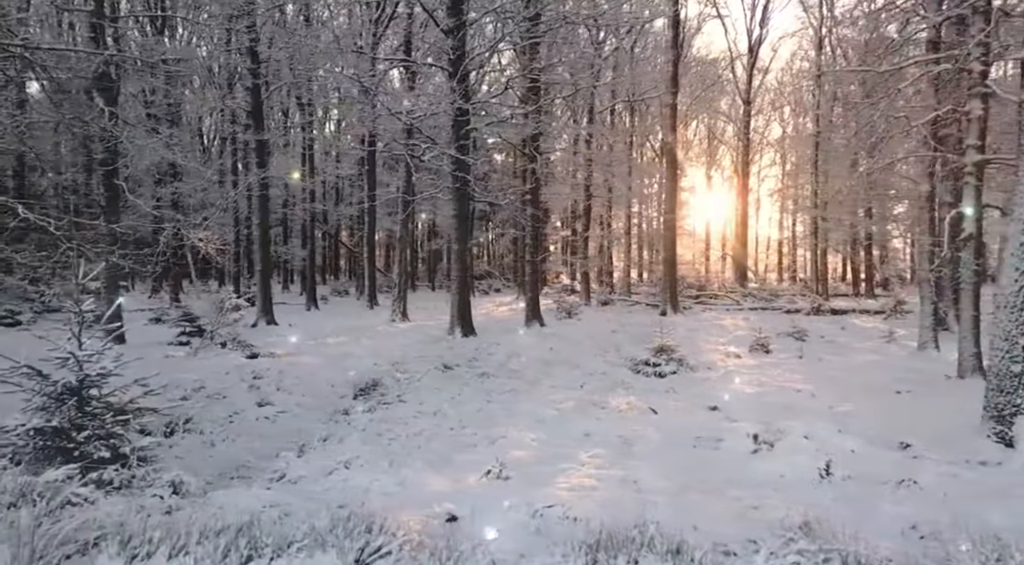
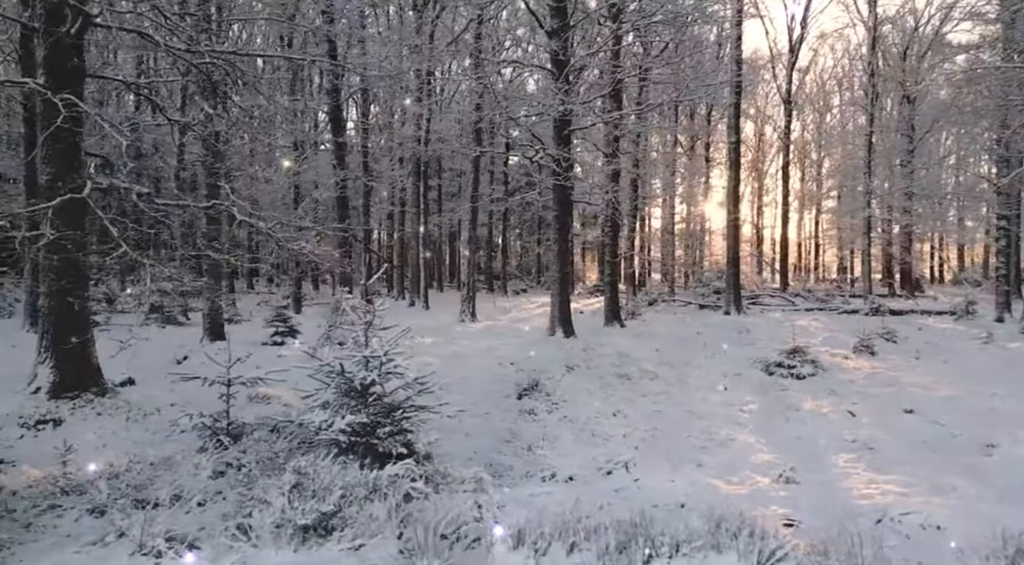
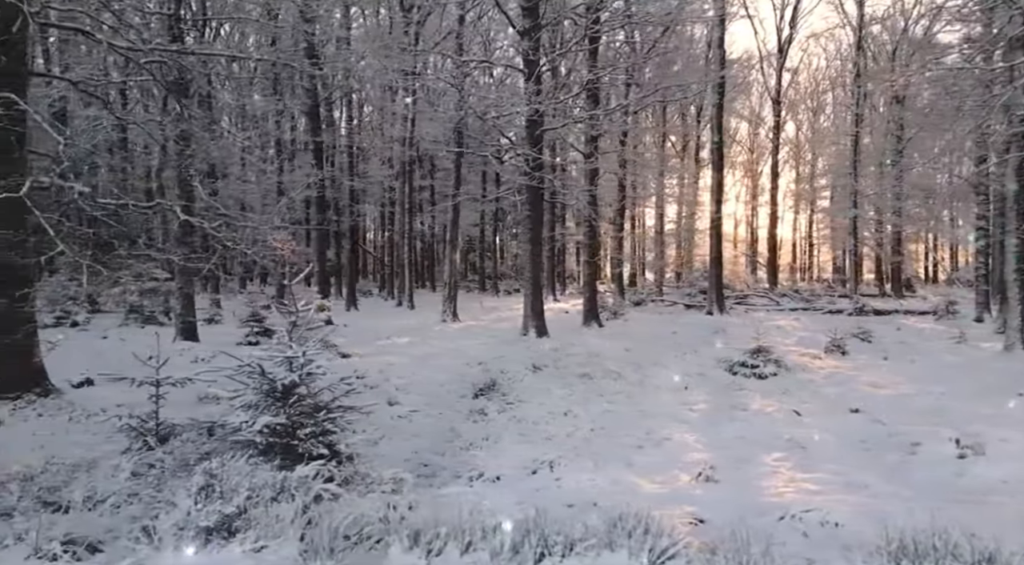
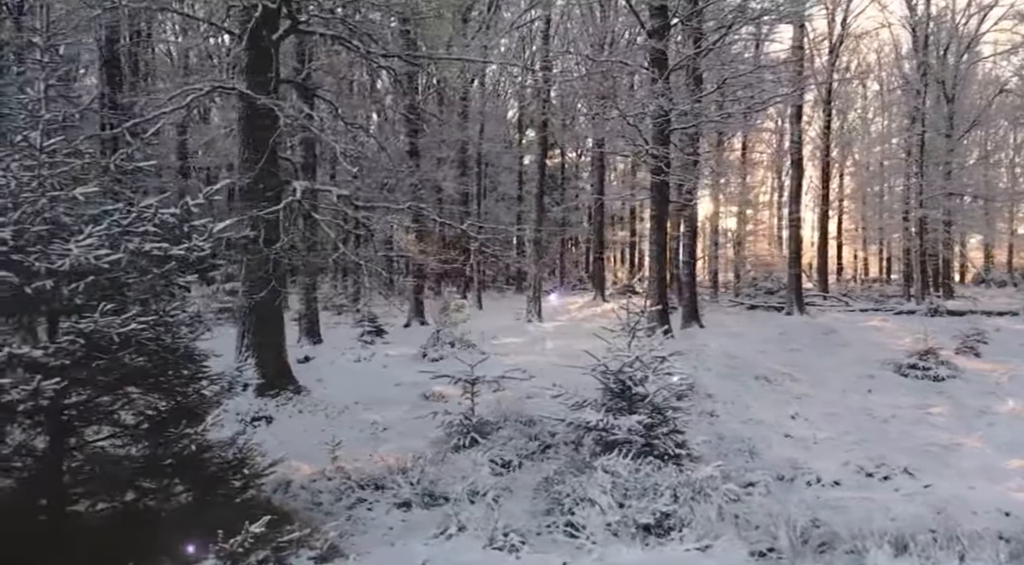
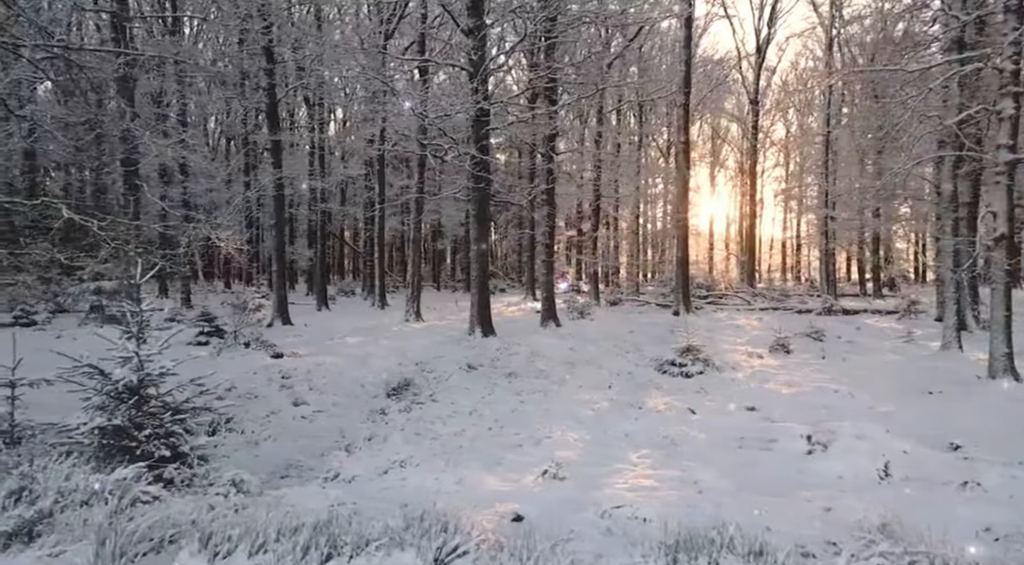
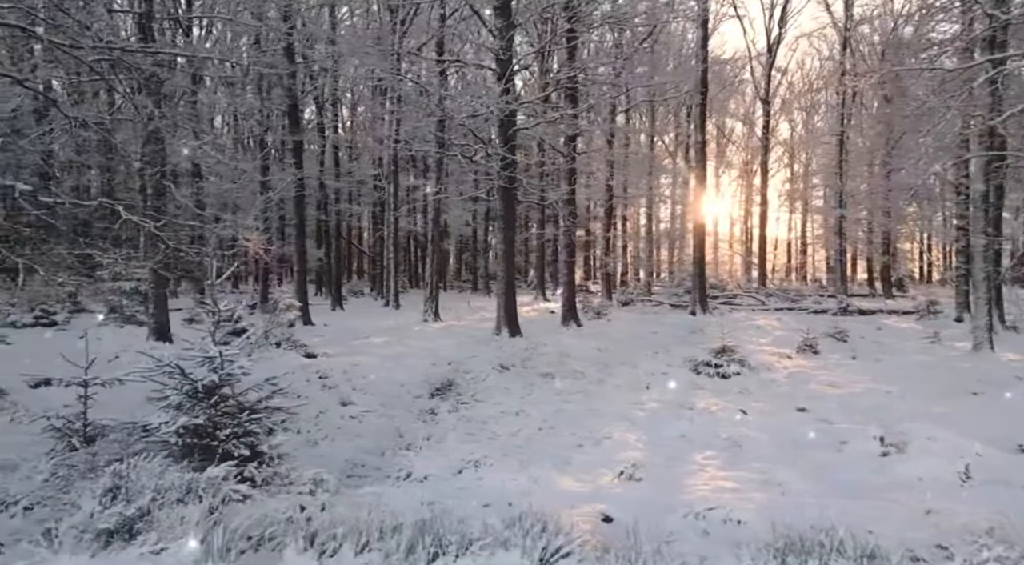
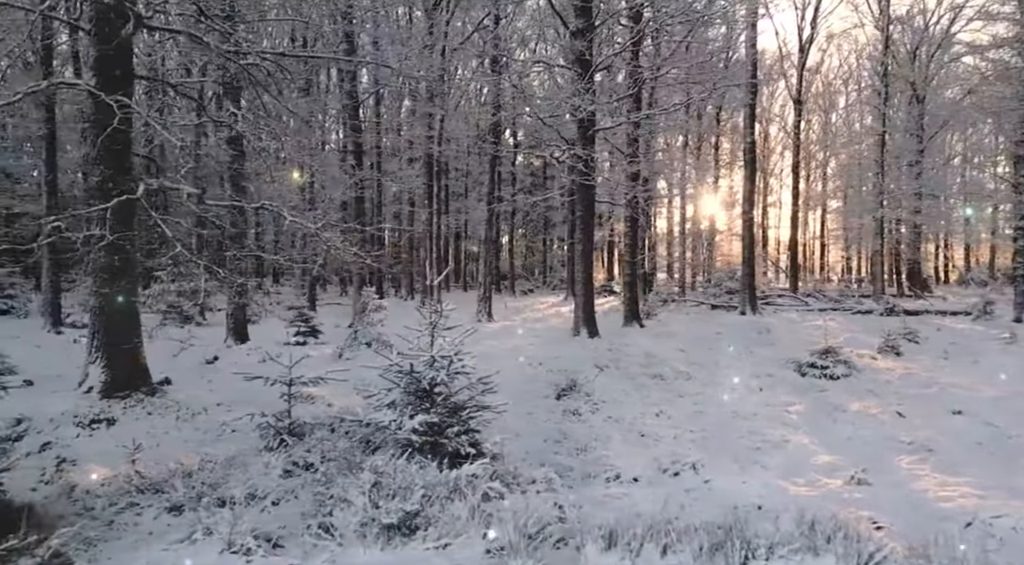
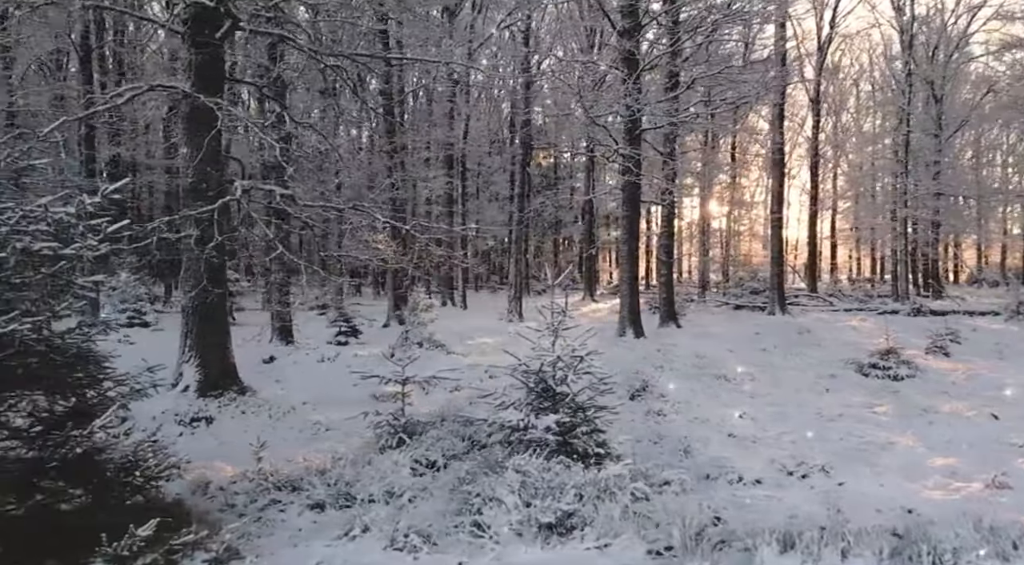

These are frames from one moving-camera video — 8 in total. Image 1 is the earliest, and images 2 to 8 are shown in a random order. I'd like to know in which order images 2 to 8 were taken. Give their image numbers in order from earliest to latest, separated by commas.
5, 6, 3, 2, 7, 8, 4
